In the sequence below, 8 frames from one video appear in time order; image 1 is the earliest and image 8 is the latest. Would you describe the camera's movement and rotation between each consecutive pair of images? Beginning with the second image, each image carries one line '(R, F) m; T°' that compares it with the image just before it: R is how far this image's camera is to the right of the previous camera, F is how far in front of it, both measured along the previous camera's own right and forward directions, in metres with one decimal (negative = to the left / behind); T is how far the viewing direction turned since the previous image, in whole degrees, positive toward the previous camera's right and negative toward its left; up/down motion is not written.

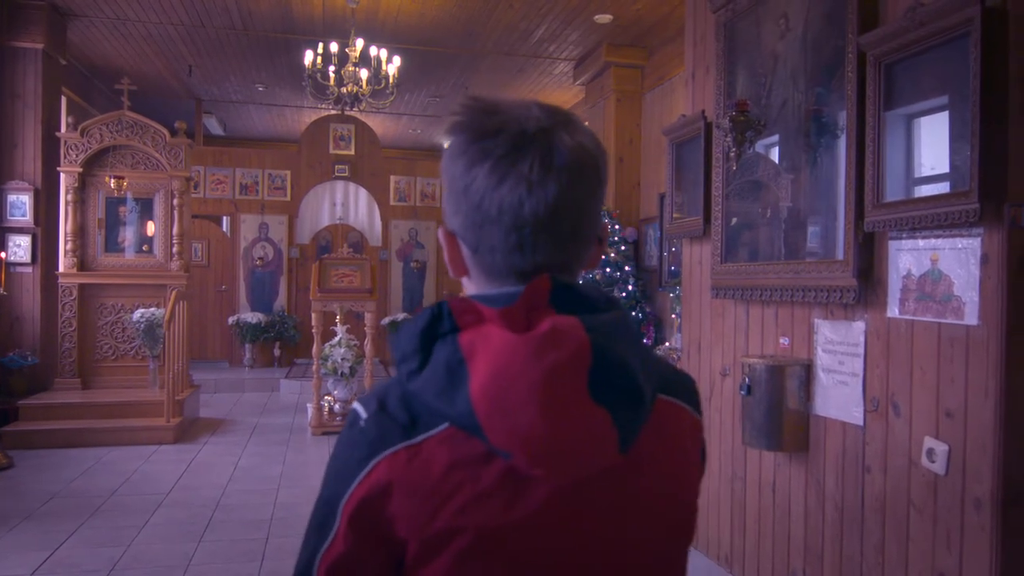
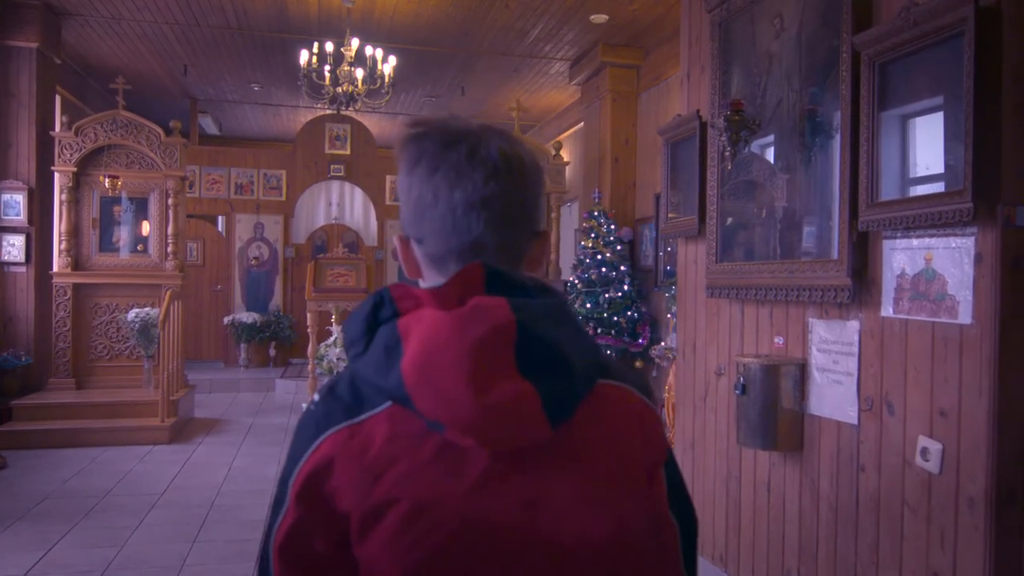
(0.0, 0.0) m; 0°
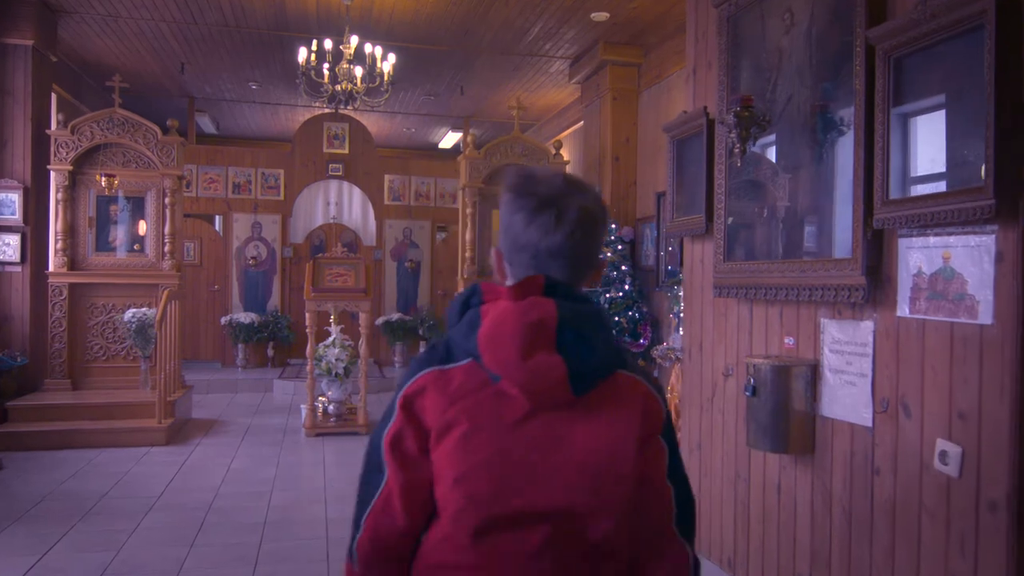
(0.0, +0.1) m; 0°
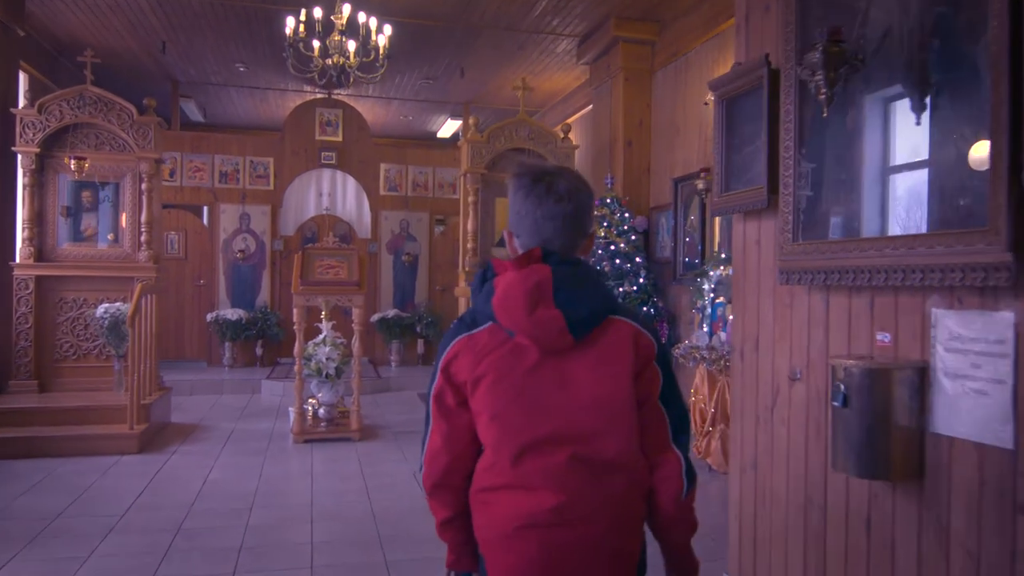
(-0.1, +0.5) m; 0°
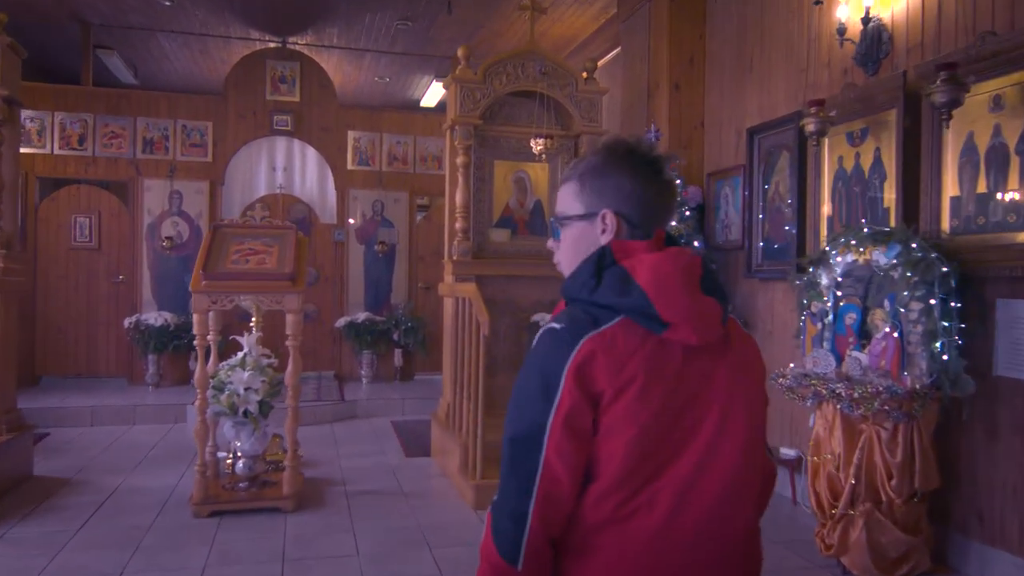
(-0.1, +1.9) m; +1°
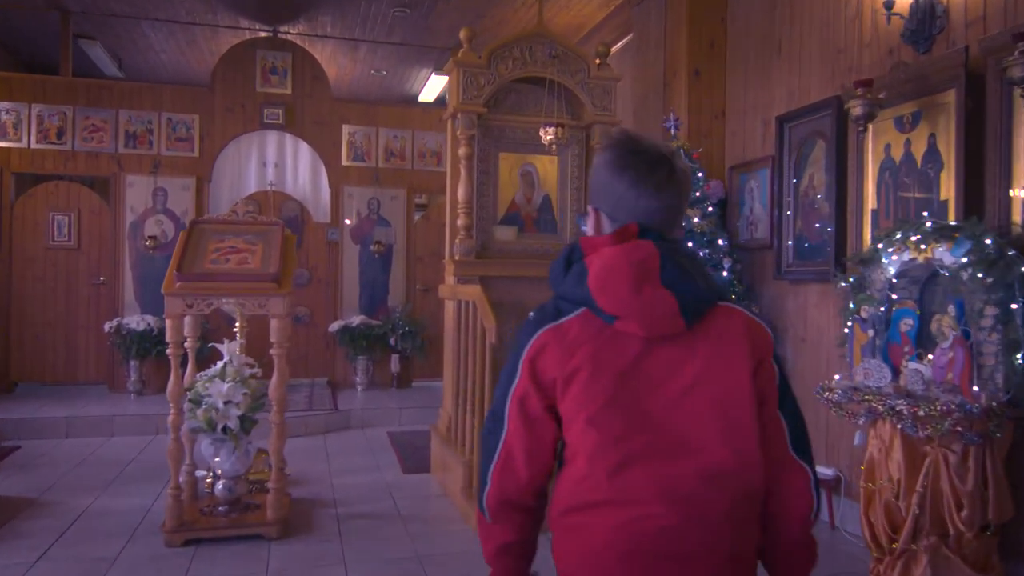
(-0.1, +0.4) m; 0°
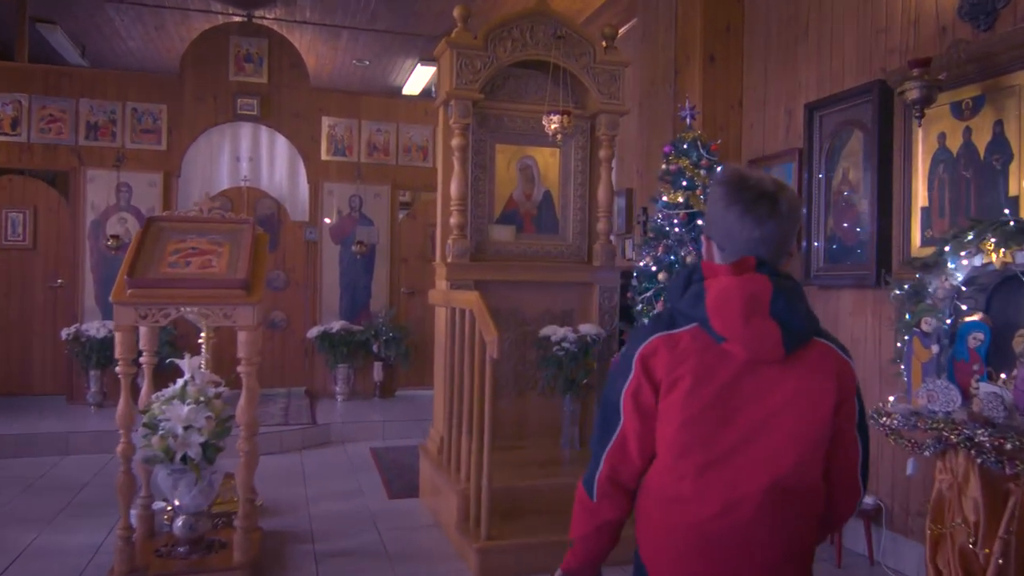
(-0.1, +0.4) m; +1°
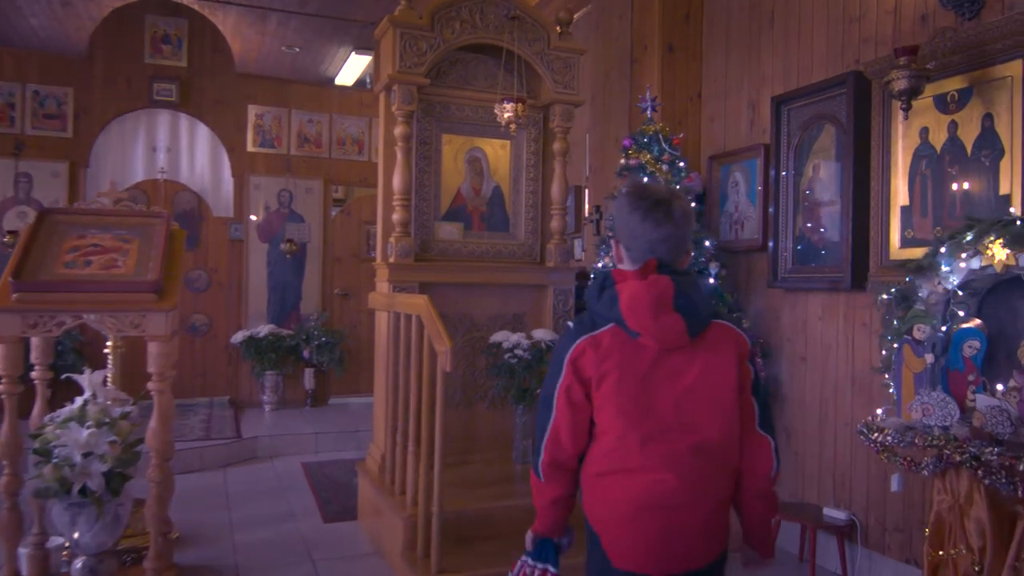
(-0.1, +0.3) m; +5°
